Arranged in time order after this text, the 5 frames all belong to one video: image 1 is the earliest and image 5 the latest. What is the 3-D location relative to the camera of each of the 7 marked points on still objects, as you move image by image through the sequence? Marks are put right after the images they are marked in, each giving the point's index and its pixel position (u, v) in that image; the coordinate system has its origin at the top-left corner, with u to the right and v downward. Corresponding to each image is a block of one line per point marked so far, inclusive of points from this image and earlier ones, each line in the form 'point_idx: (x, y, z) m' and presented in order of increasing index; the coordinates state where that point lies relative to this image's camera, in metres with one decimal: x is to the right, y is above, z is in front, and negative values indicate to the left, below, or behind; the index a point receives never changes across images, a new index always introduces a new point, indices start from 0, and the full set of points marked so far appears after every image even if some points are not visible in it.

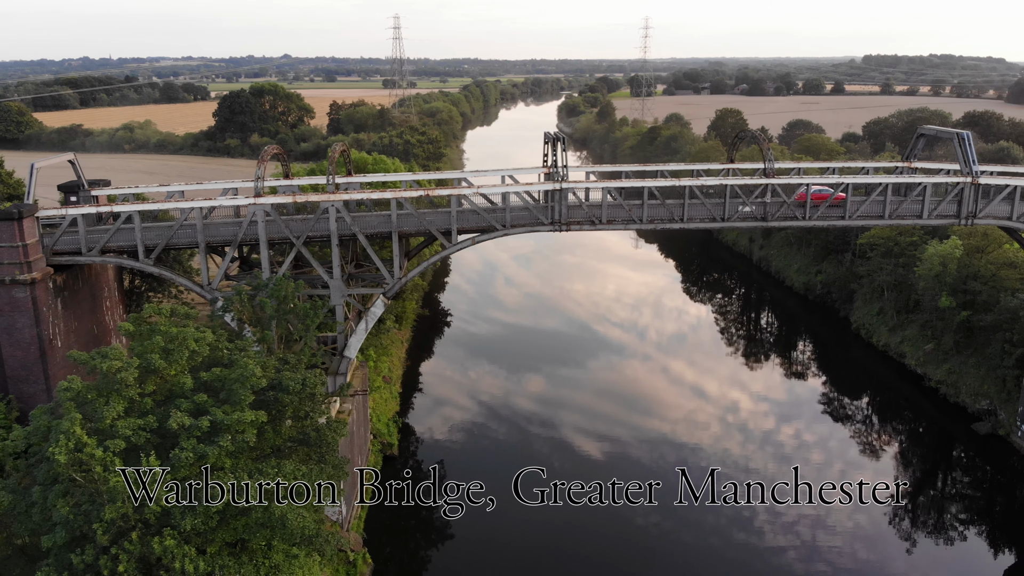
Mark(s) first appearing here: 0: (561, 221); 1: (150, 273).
0: (+1.3, +1.8, +18.3) m
1: (-9.8, +0.4, +18.6) m
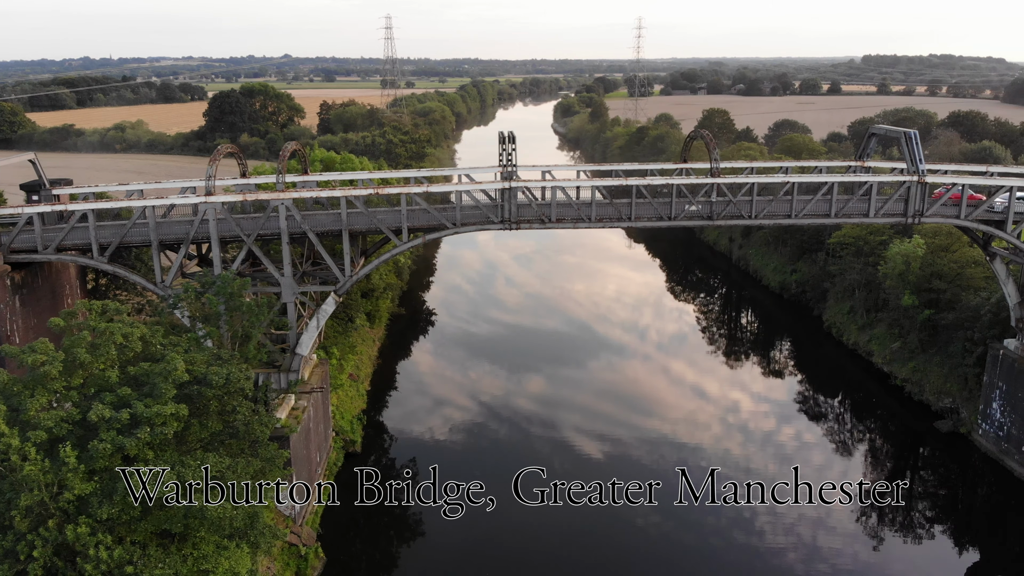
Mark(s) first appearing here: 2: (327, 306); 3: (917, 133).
0: (0.0, +1.8, +18.5) m
1: (-11.2, +0.5, +18.8) m
2: (-5.0, -0.5, +18.6) m
3: (+11.1, +4.3, +18.9) m
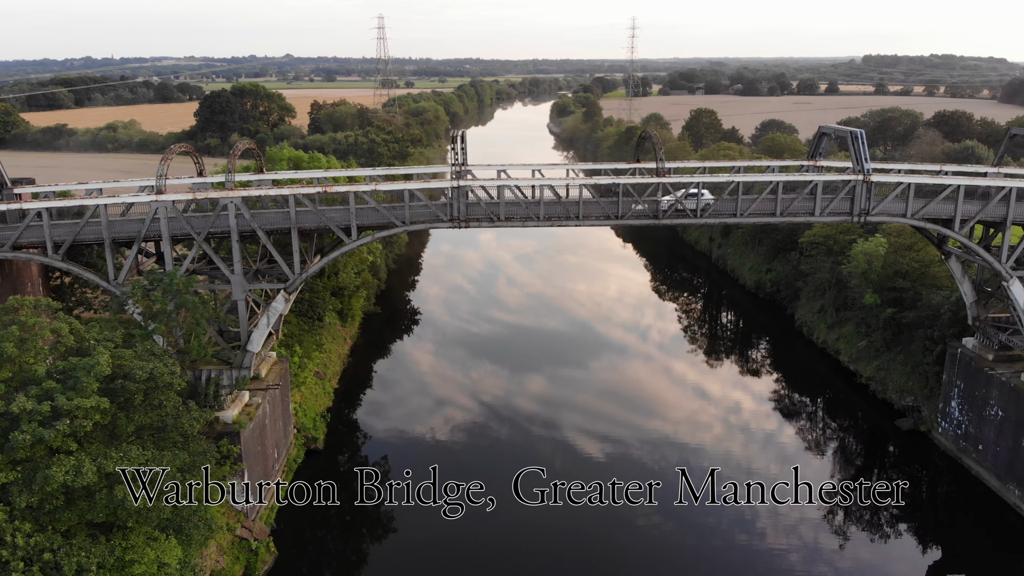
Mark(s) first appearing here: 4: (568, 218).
0: (-1.4, +1.9, +18.6) m
1: (-12.5, +0.6, +19.0) m
2: (-6.4, -0.4, +18.8) m
3: (+9.7, +4.3, +19.0) m
4: (+1.5, +1.9, +18.7) m
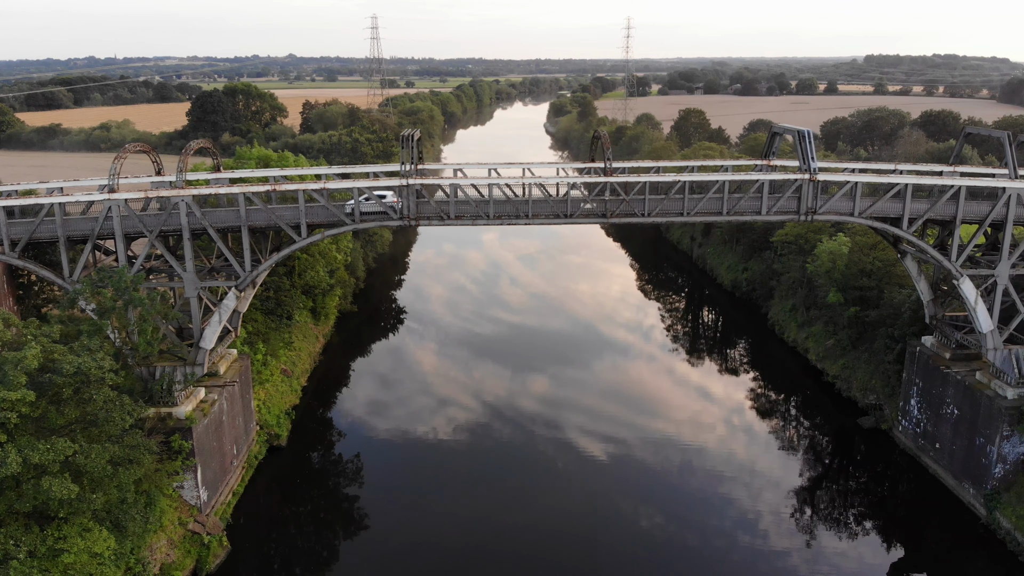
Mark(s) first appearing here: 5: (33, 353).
0: (-2.8, +2.0, +18.8) m
1: (-13.9, +0.6, +19.2) m
2: (-7.8, -0.4, +19.0) m
3: (+8.4, +4.4, +19.1) m
4: (+0.2, +2.0, +18.8) m
5: (-8.7, -1.2, +12.5) m
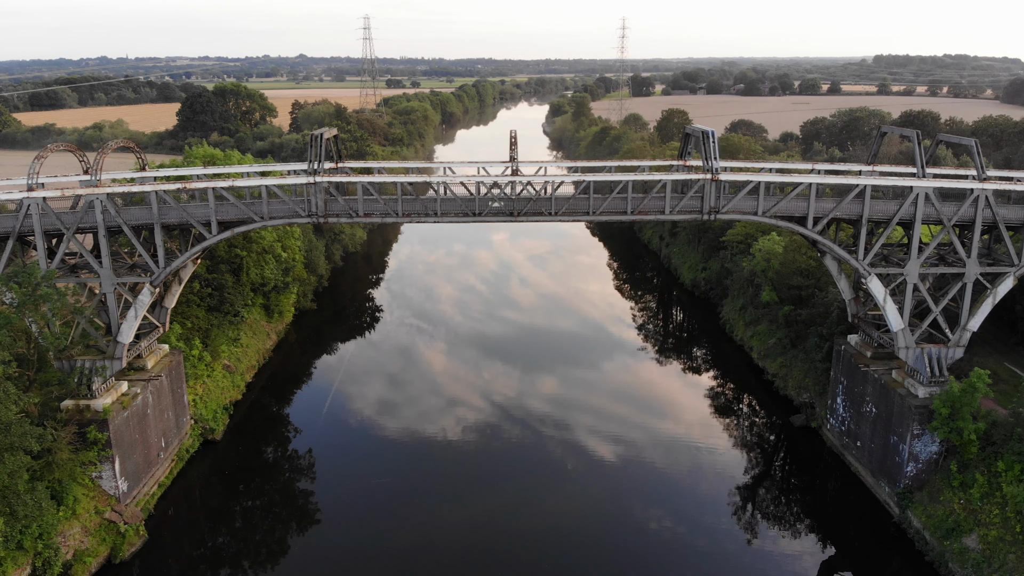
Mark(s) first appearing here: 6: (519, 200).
0: (-5.4, +2.1, +19.2) m
1: (-16.5, +0.8, +19.8) m
2: (-10.4, -0.2, +19.5) m
3: (+5.8, +4.4, +19.4) m
4: (-2.4, +2.1, +19.2) m
5: (-11.3, -1.1, +13.0) m
6: (+0.2, +2.5, +19.6) m
